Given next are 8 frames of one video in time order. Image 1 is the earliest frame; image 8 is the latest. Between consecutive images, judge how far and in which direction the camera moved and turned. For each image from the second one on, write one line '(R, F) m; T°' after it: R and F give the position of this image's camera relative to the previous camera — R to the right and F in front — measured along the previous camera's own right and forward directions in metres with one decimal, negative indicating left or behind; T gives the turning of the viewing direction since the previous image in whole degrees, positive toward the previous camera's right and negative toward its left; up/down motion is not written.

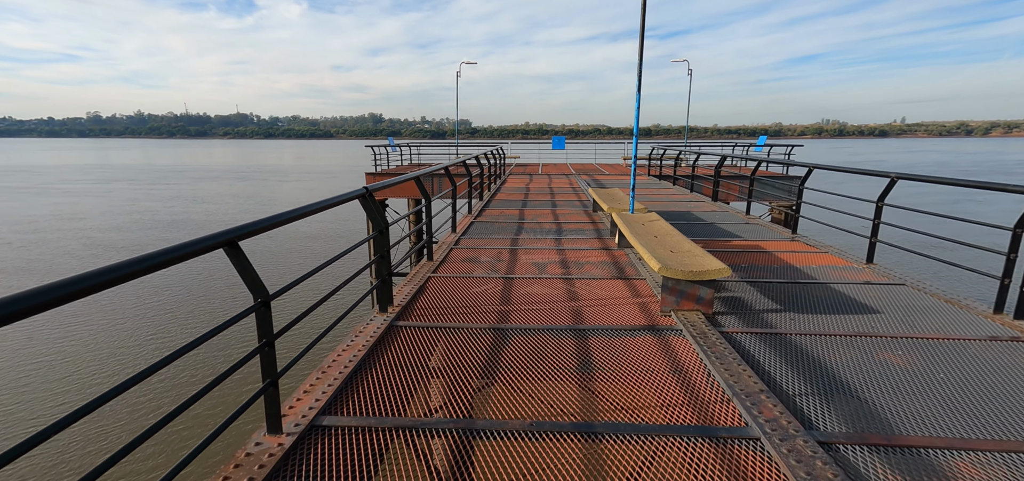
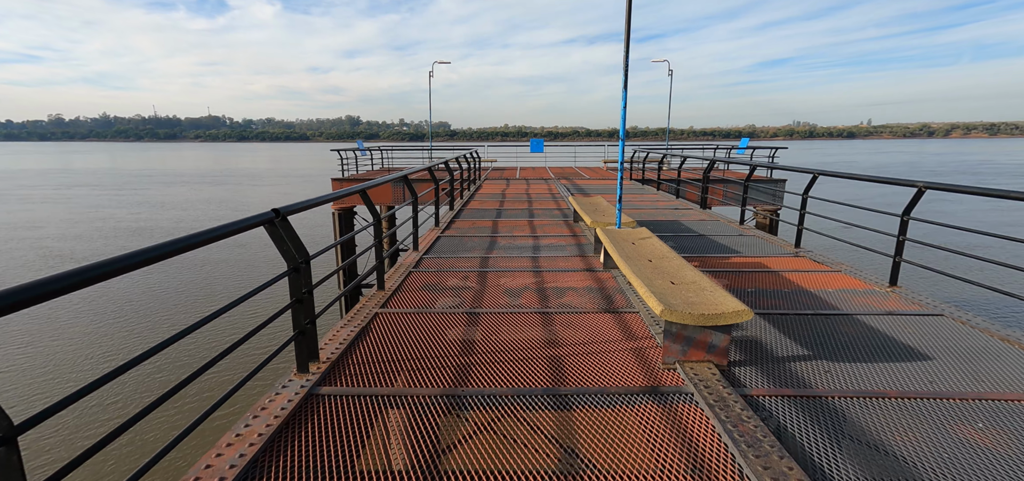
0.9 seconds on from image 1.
(+0.1, +0.8) m; +2°
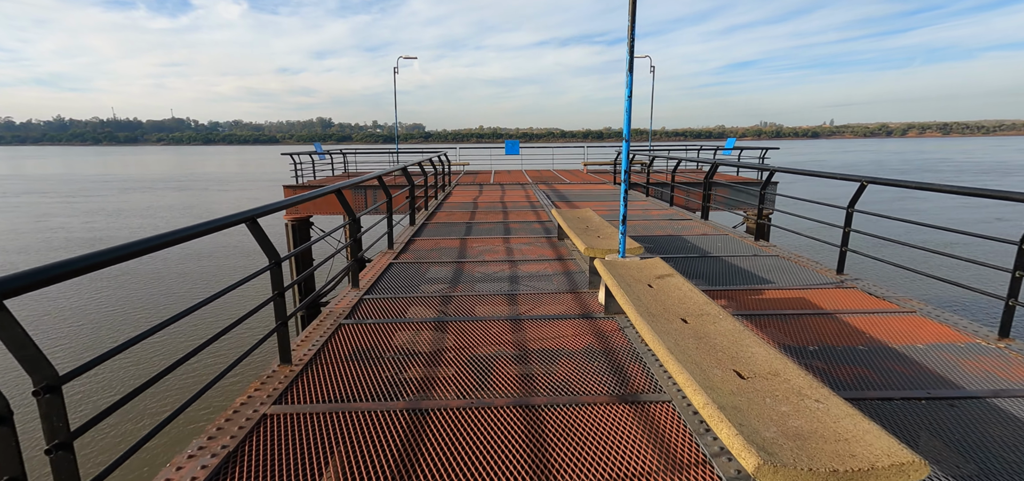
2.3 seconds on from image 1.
(+0.1, +1.4) m; +3°
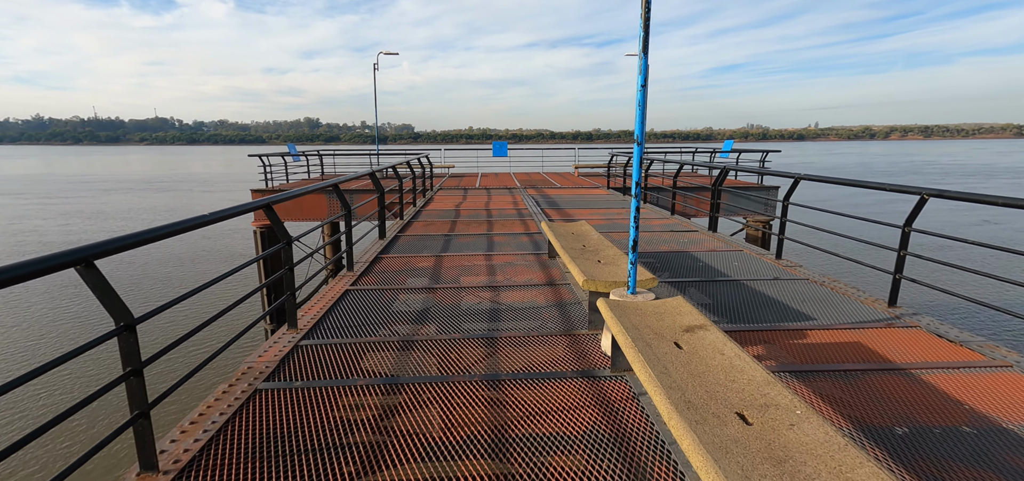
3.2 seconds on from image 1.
(+0.1, +0.9) m; +1°
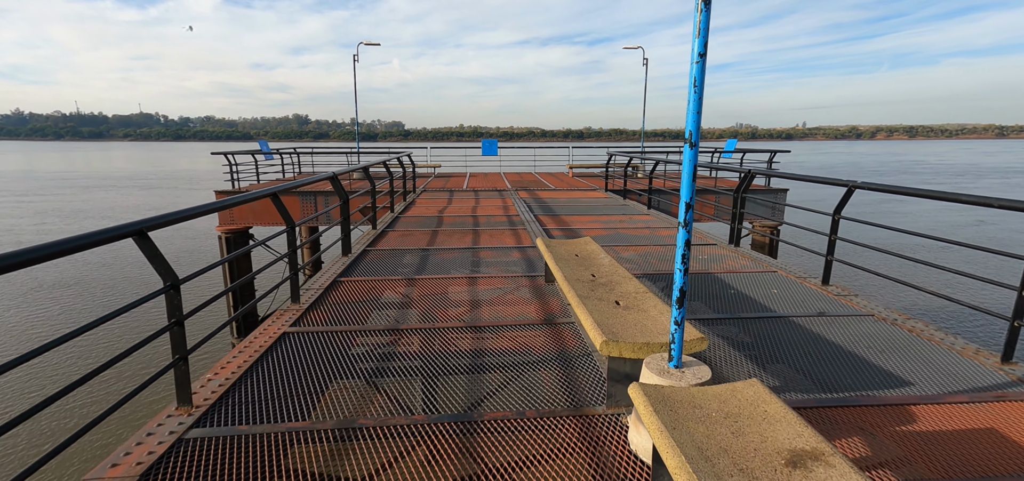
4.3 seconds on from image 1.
(0.0, +1.0) m; +1°
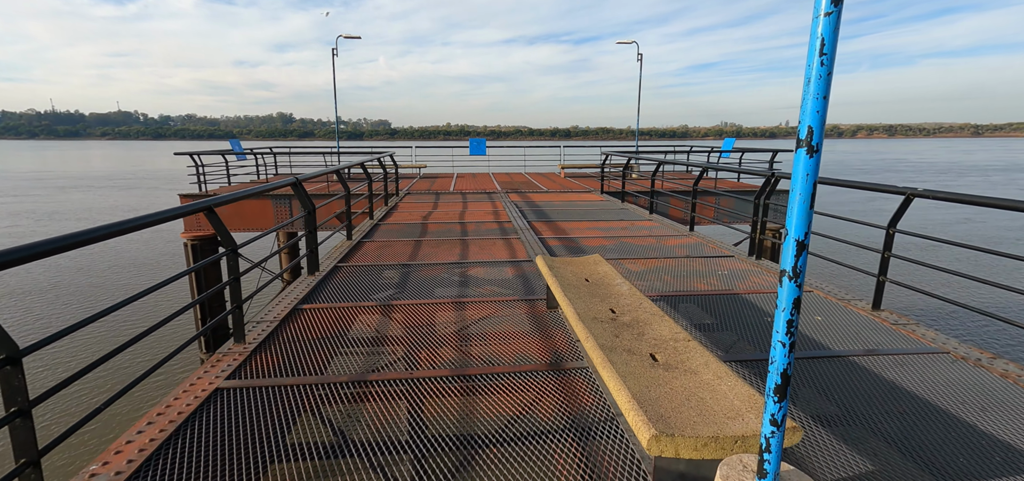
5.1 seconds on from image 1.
(-0.1, +0.7) m; +1°
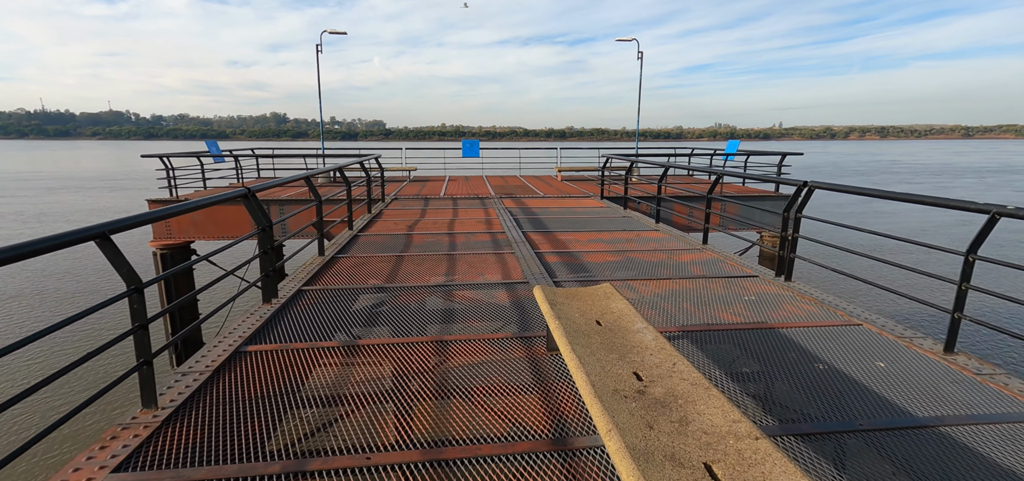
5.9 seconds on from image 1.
(0.0, +0.7) m; +1°
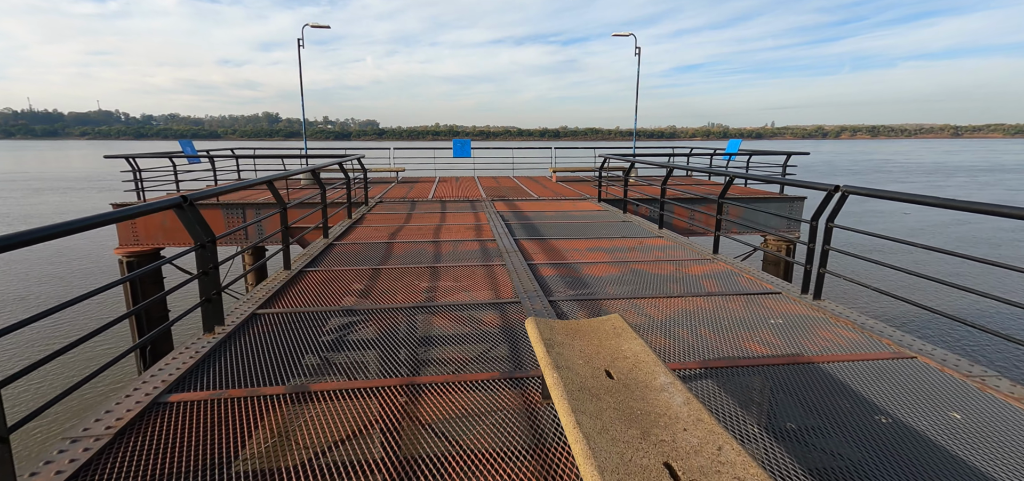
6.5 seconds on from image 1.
(0.0, +0.6) m; +1°
